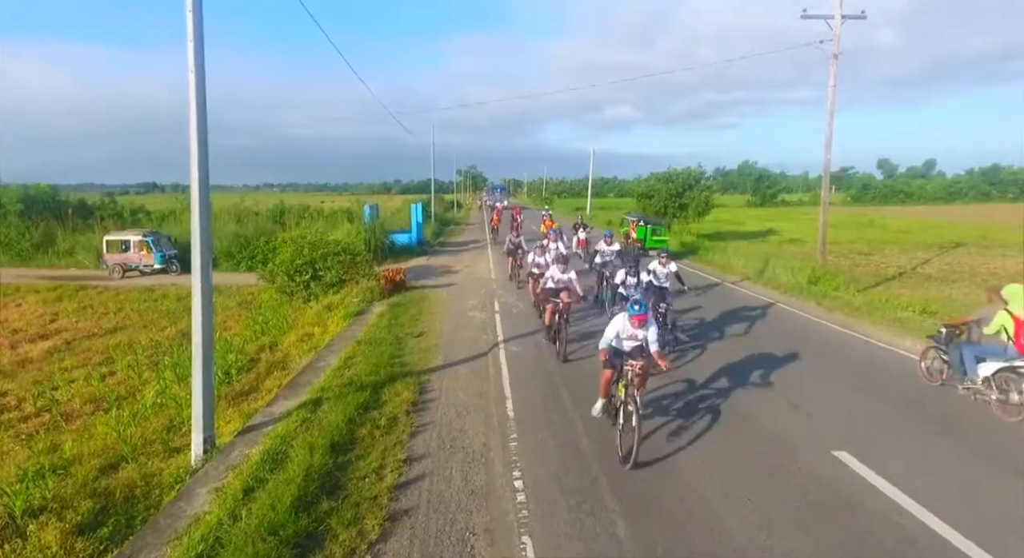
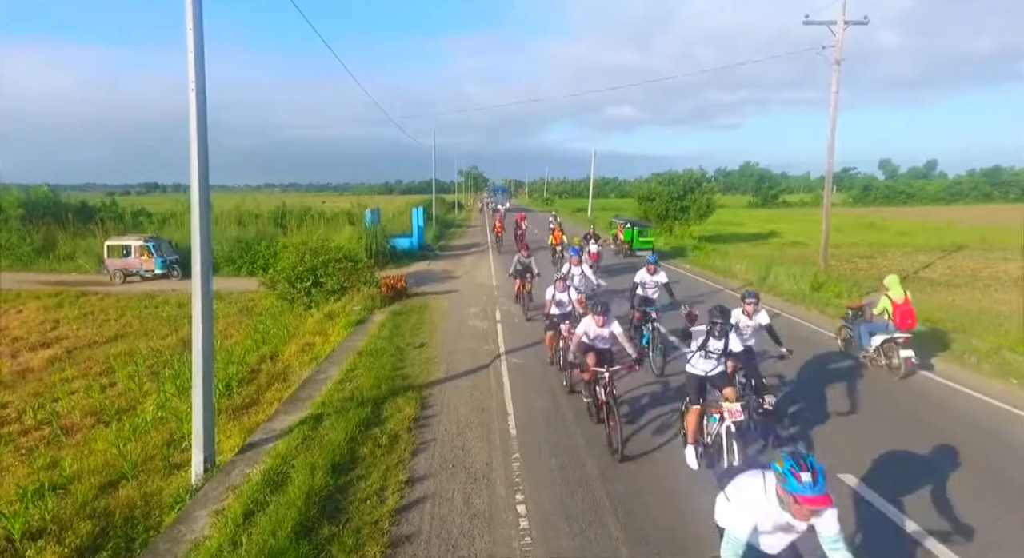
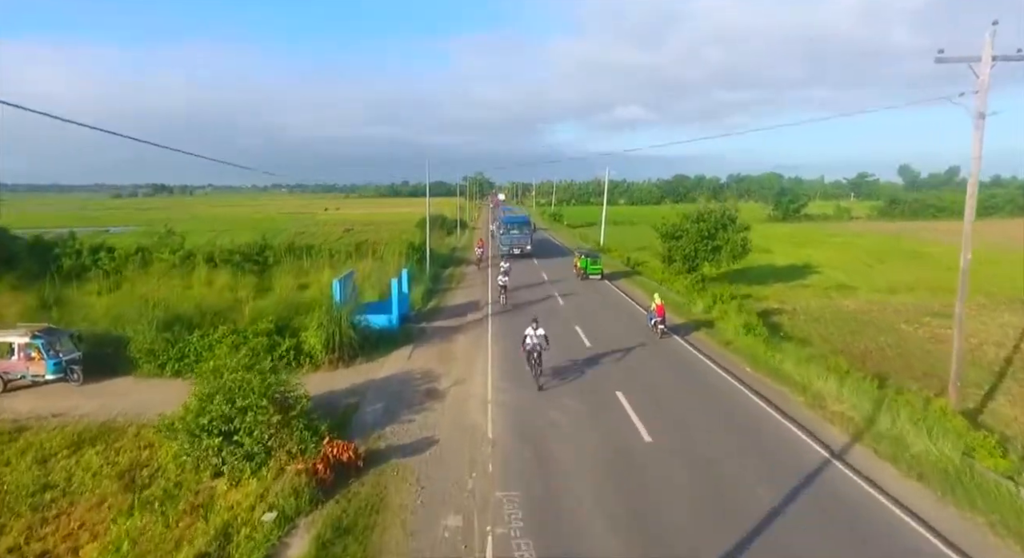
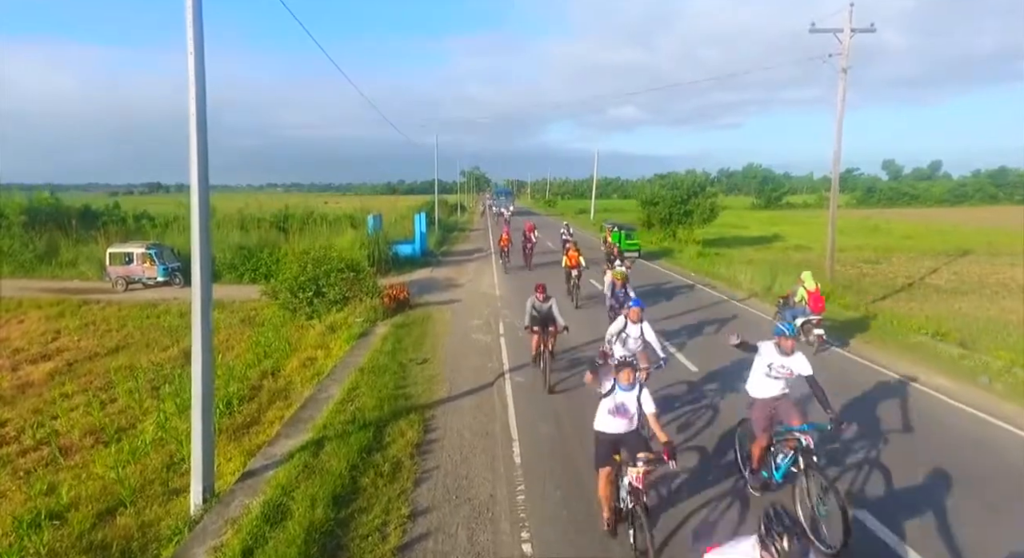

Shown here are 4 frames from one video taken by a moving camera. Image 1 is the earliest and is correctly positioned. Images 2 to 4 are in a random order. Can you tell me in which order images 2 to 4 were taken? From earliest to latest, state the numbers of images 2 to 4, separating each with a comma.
2, 4, 3
